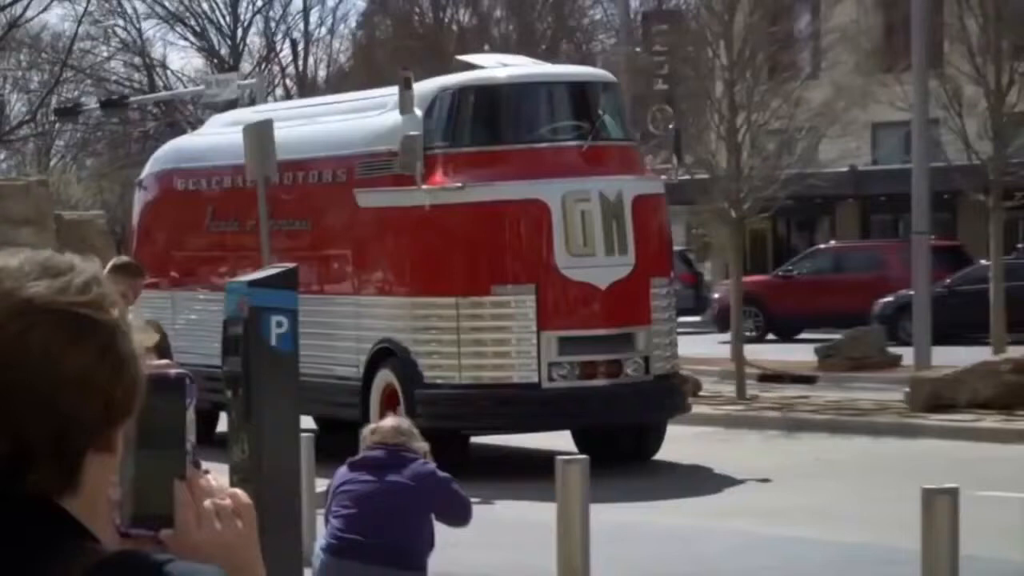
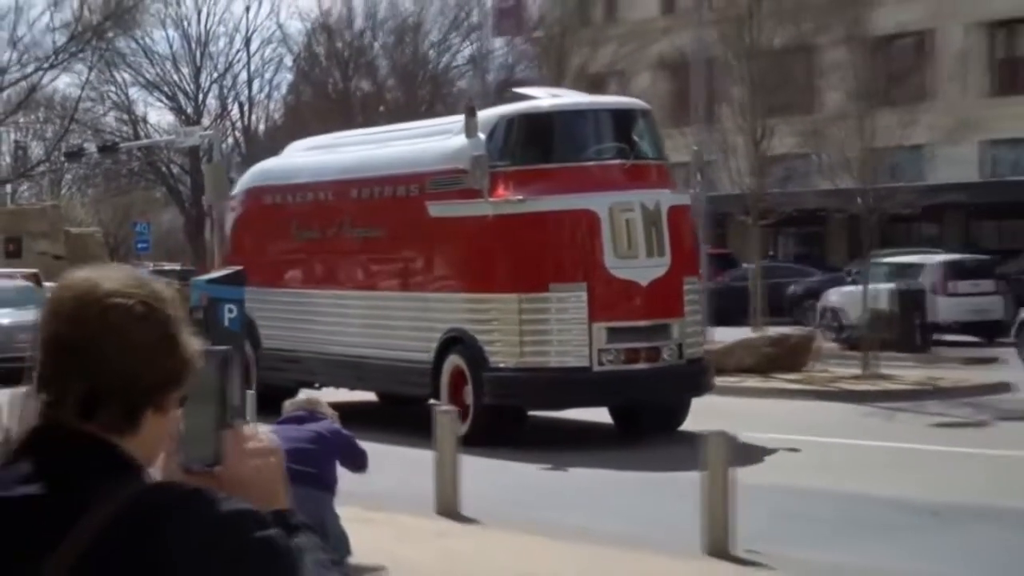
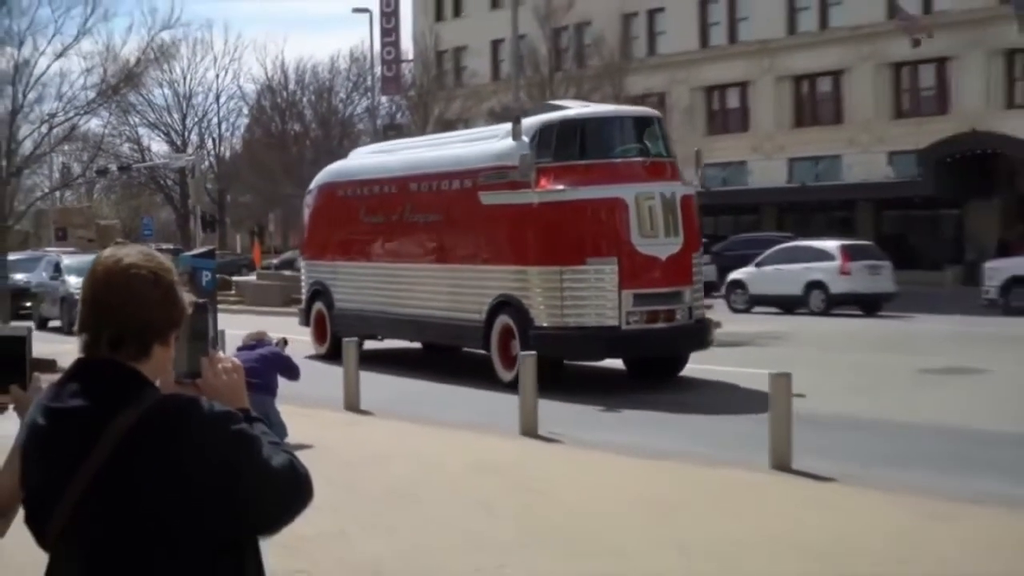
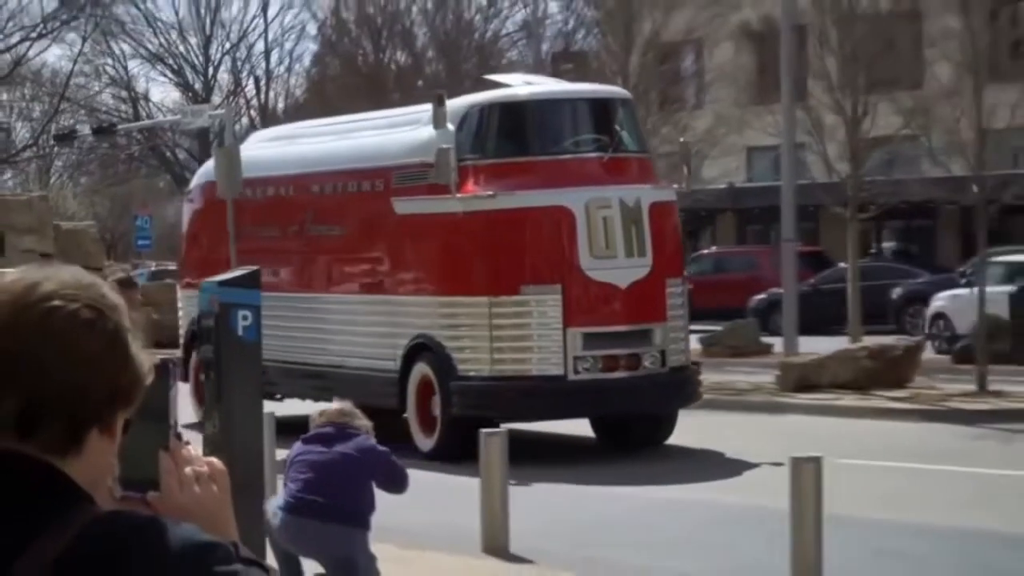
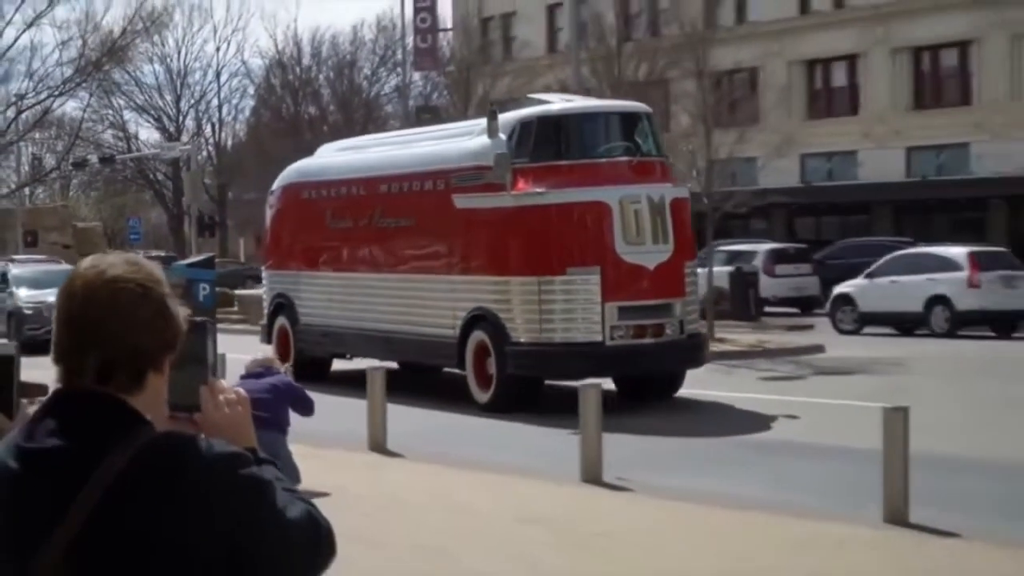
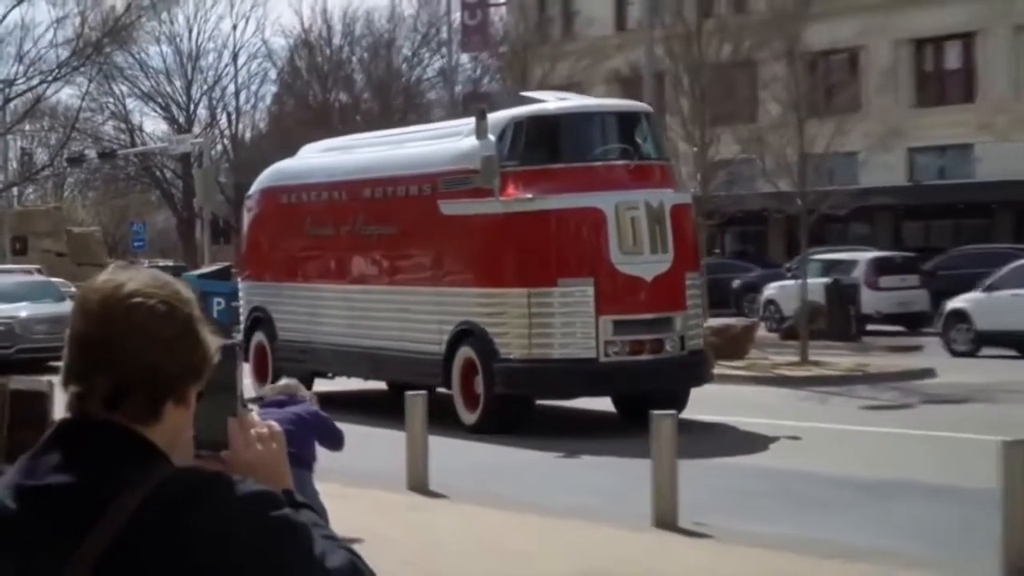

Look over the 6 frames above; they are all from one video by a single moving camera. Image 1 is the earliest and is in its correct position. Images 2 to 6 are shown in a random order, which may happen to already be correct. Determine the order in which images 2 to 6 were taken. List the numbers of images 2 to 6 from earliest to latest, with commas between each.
4, 2, 6, 5, 3
